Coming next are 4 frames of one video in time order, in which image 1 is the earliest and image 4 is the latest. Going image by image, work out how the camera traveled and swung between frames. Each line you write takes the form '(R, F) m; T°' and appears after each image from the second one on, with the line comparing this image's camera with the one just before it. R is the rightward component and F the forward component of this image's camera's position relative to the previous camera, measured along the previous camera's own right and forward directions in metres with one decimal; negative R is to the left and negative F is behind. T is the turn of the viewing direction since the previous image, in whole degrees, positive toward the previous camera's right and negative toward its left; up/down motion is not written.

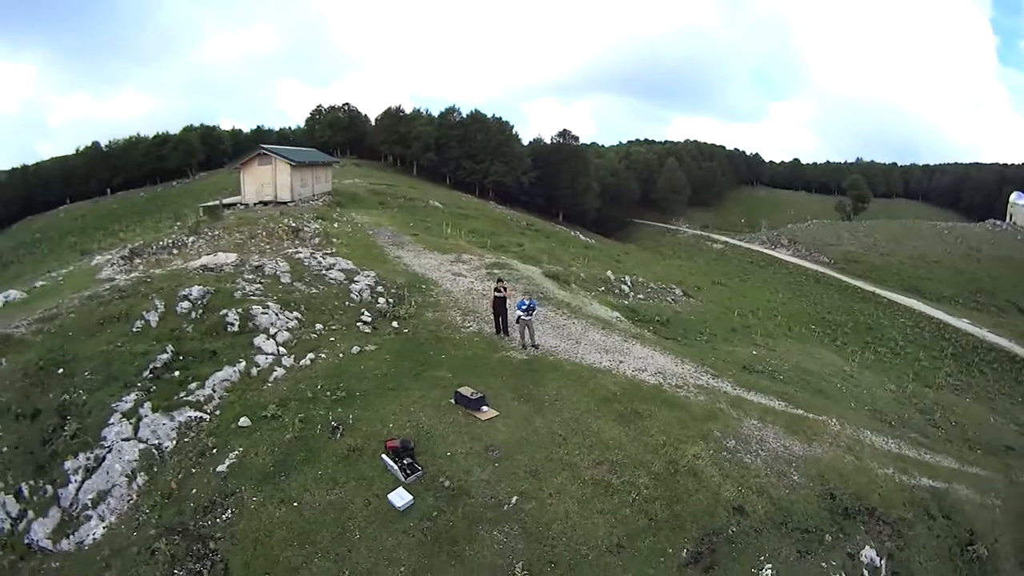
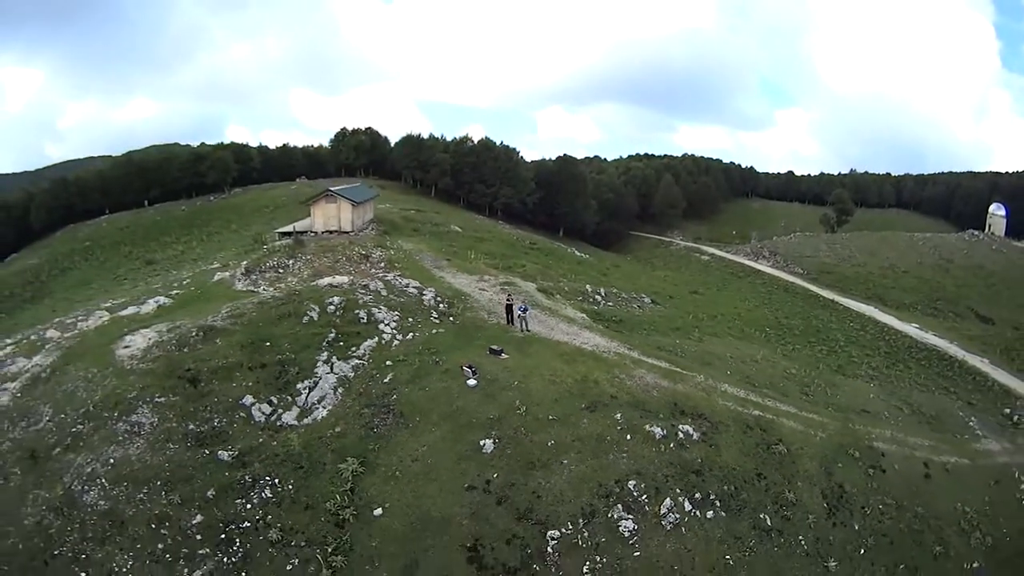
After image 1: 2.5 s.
(0.0, -11.4) m; 0°
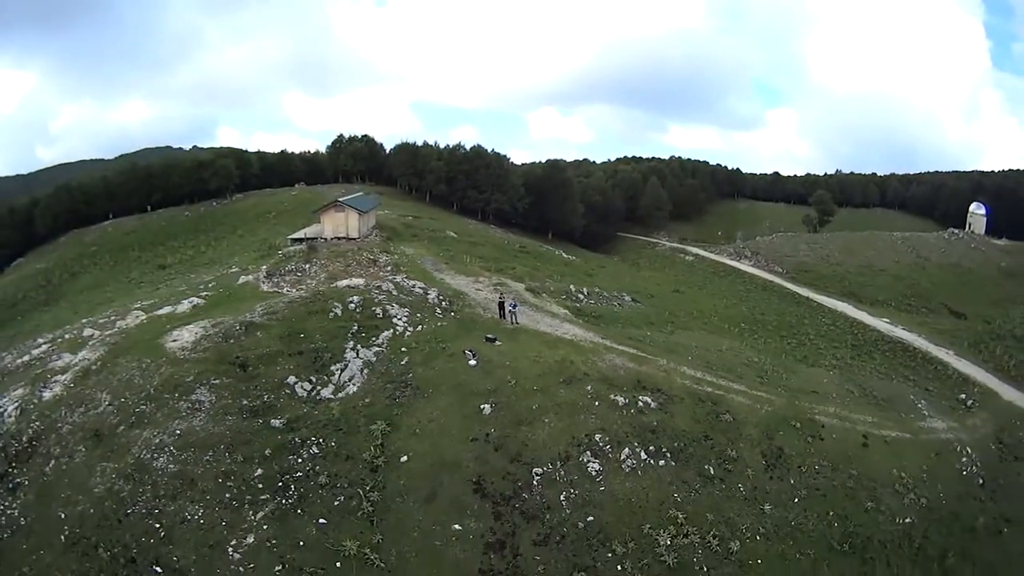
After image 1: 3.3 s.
(0.0, -5.0) m; 0°
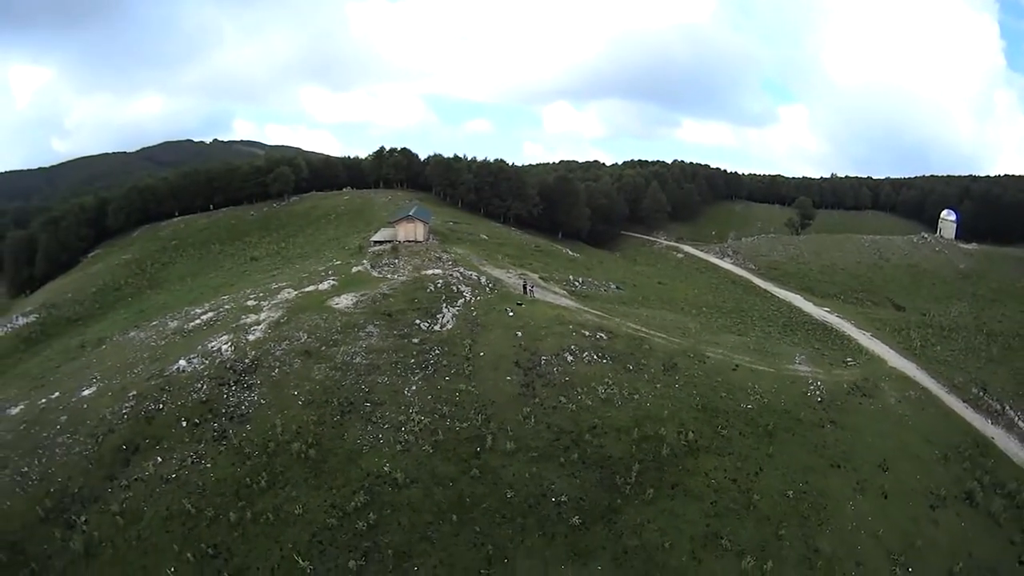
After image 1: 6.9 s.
(-0.3, -24.4) m; -1°
